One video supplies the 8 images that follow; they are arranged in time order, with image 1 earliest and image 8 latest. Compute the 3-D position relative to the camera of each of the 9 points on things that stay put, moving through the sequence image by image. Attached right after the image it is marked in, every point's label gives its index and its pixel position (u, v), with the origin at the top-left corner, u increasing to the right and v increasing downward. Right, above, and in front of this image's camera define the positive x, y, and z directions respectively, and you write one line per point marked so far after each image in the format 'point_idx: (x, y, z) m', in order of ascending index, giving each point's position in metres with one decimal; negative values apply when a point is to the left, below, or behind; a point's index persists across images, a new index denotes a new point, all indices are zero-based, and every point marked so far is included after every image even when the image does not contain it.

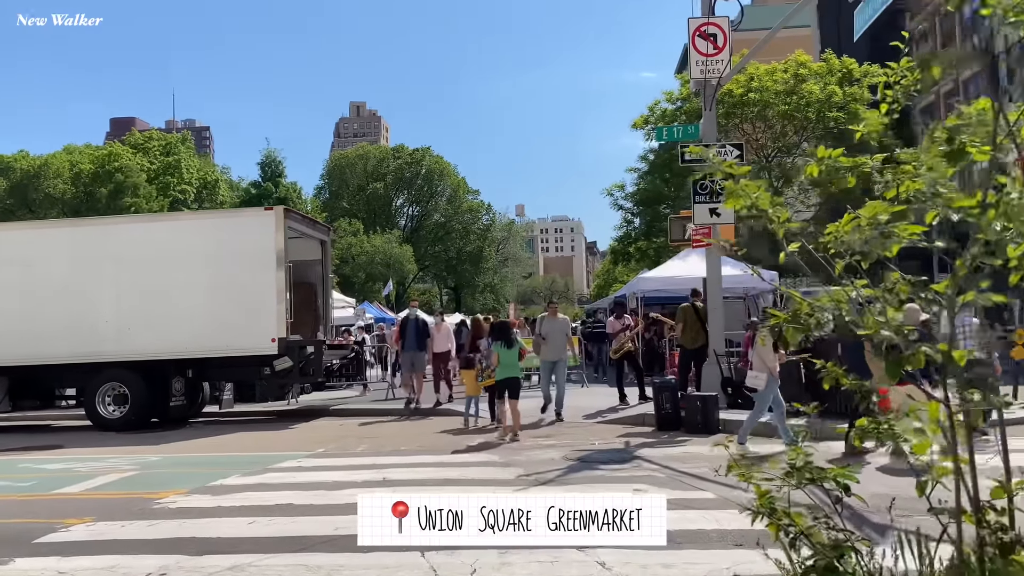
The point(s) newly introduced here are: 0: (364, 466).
0: (-1.7, -2.0, +9.4) m
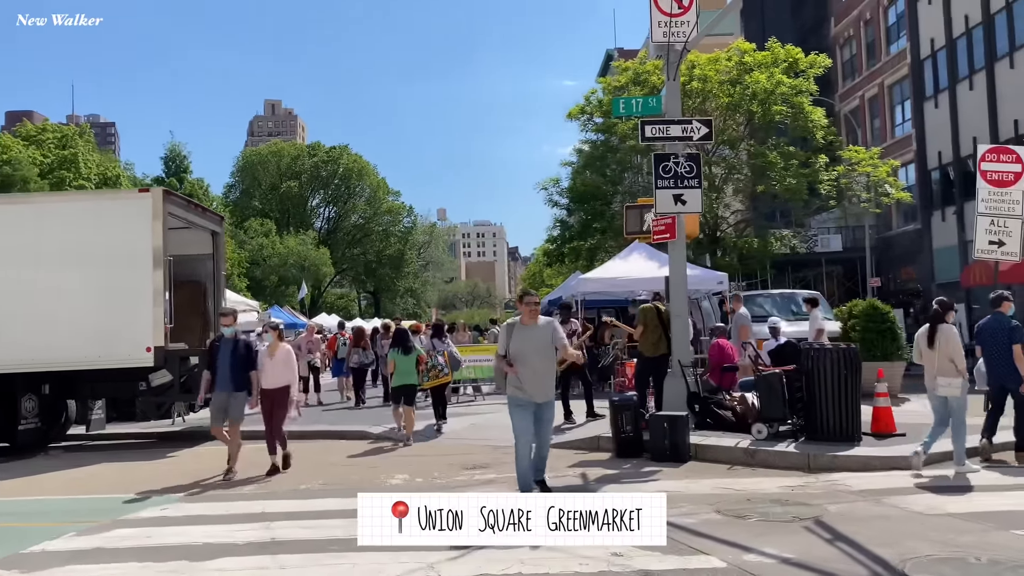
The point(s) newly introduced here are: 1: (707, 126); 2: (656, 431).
0: (-2.3, -2.0, +7.2) m
1: (+2.4, +2.0, +10.2) m
2: (+1.5, -1.5, +8.9) m
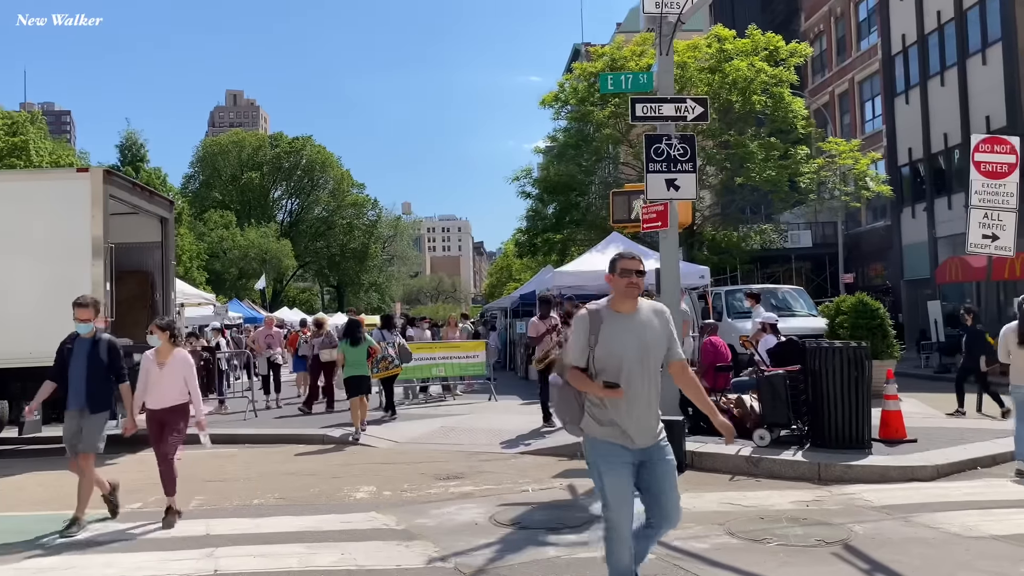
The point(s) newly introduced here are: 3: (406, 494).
0: (-2.4, -1.9, +6.3) m
1: (+2.1, +2.1, +9.4) m
2: (+1.3, -1.4, +8.1) m
3: (-1.0, -1.9, +7.6) m
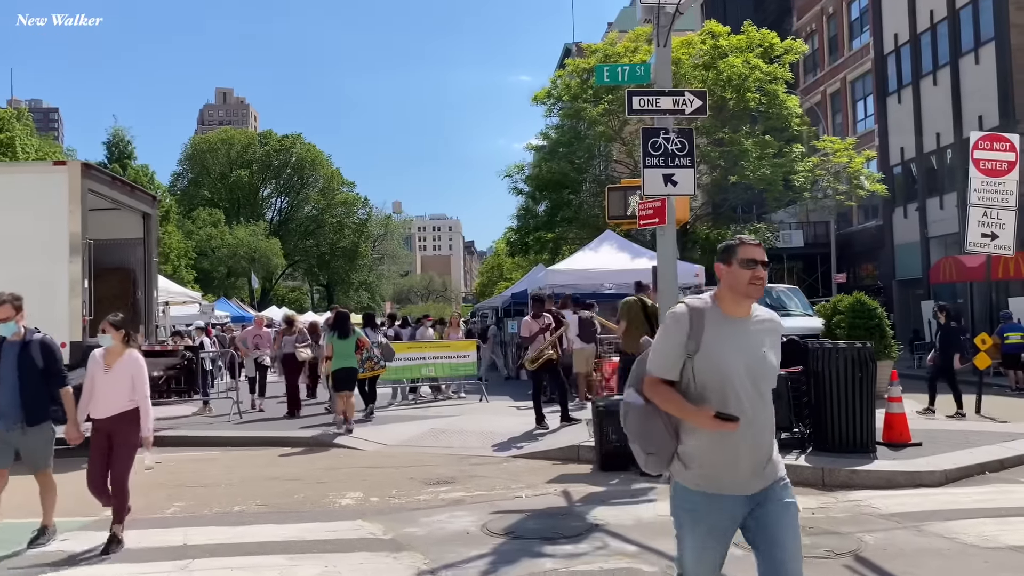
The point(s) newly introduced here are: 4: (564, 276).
0: (-2.4, -1.8, +5.9) m
1: (+2.1, +2.1, +9.2) m
2: (+1.3, -1.4, +7.8) m
3: (-1.0, -1.9, +7.3) m
4: (+1.0, +0.2, +15.5) m
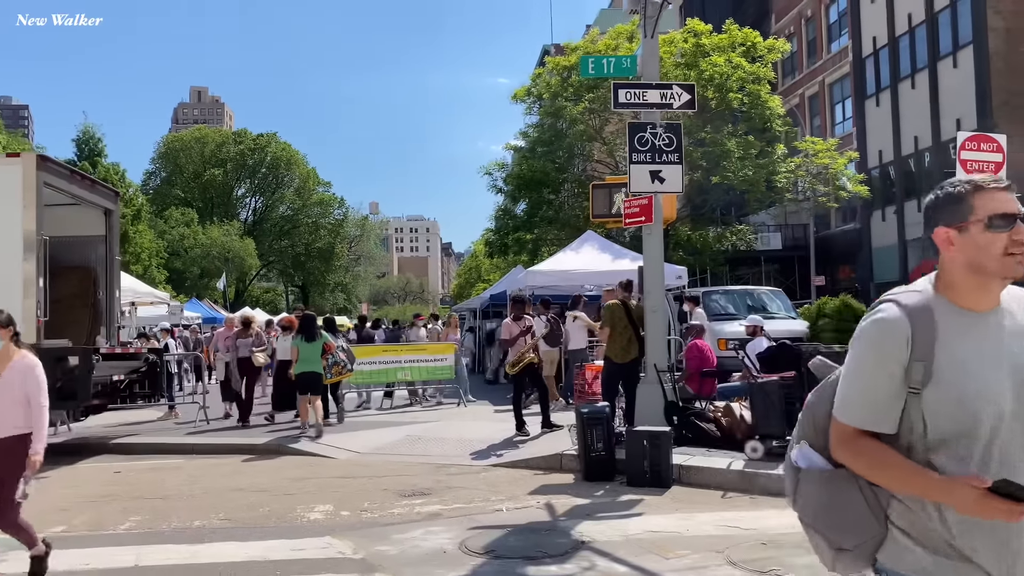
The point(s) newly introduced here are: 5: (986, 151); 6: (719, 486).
0: (-2.6, -1.8, +5.5) m
1: (+1.9, +2.1, +8.8) m
2: (+1.1, -1.4, +7.4) m
3: (-1.2, -1.9, +6.9) m
4: (+0.6, +0.2, +15.1) m
5: (+7.3, +2.1, +12.8) m
6: (+1.8, -1.7, +7.3) m
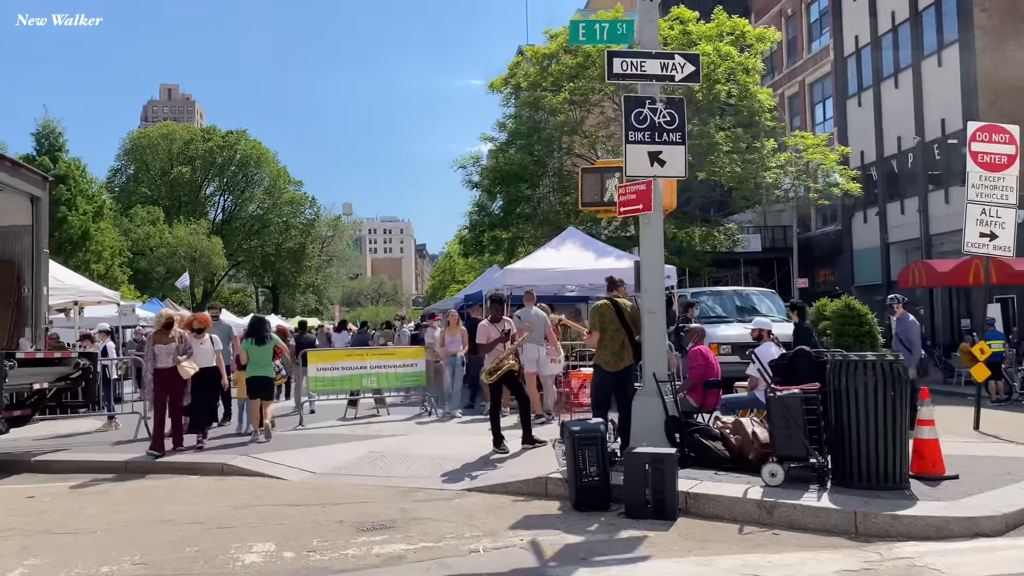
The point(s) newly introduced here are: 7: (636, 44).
0: (-2.7, -1.8, +4.2) m
1: (+1.7, +2.1, +7.7) m
2: (+0.9, -1.4, +6.3) m
3: (-1.3, -1.8, +5.7) m
4: (+0.2, +0.2, +14.0) m
5: (+7.0, +2.1, +11.9) m
6: (+1.6, -1.7, +6.2) m
7: (+1.2, +2.3, +8.0) m
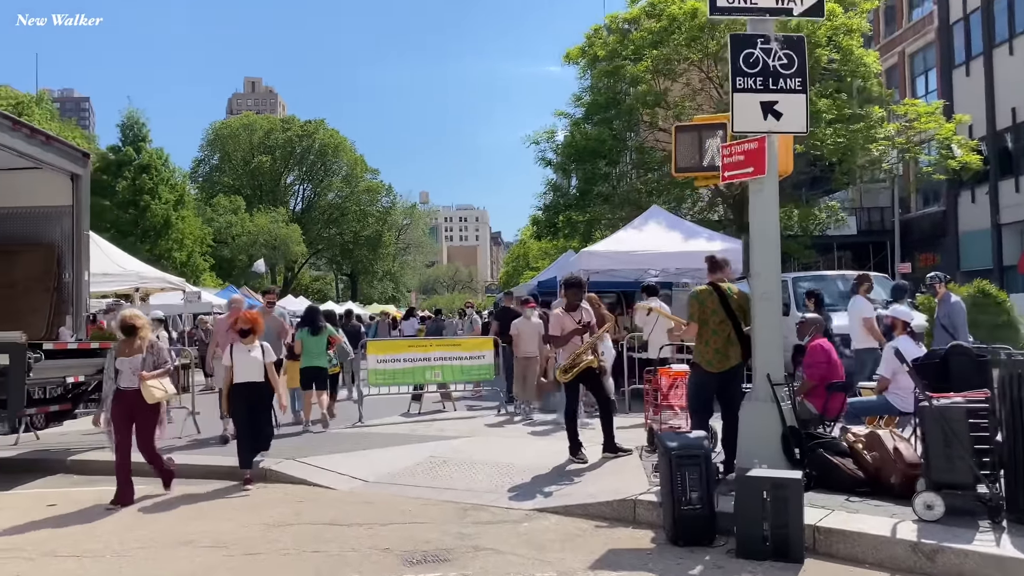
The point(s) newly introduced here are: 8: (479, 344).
0: (-2.4, -1.7, +3.3) m
1: (+2.3, +2.2, +6.3) m
2: (+1.4, -1.3, +5.0) m
3: (-0.9, -1.7, +4.6) m
4: (+1.4, +0.4, +12.7) m
5: (+7.9, +2.3, +10.0) m
6: (+2.1, -1.6, +4.8) m
7: (+1.8, +2.5, +6.6) m
8: (-0.4, -0.8, +11.5) m
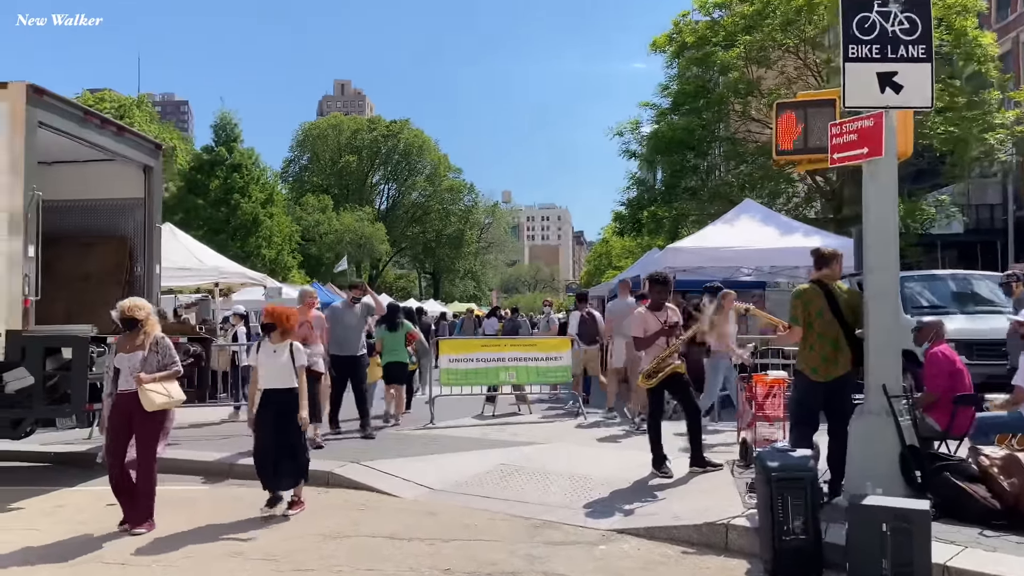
0: (-2.1, -1.7, +2.9) m
1: (+2.8, +2.2, +5.5) m
2: (+1.8, -1.3, +4.2) m
3: (-0.6, -1.7, +4.1) m
4: (+2.5, +0.5, +11.9) m
5: (+8.8, +2.3, +8.6) m
6: (+2.5, -1.6, +4.0) m
7: (+2.4, +2.5, +5.8) m
8: (+0.6, -0.7, +10.9) m
